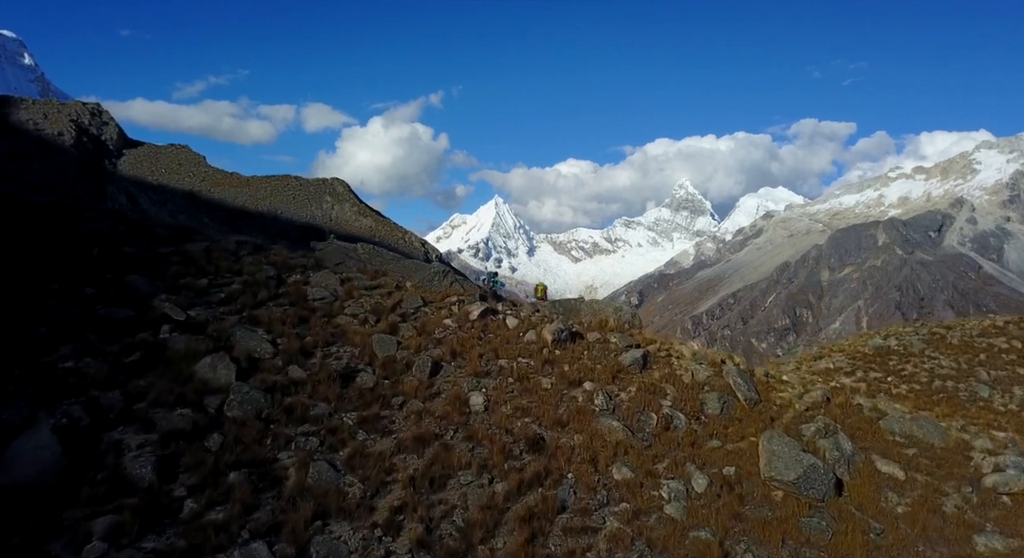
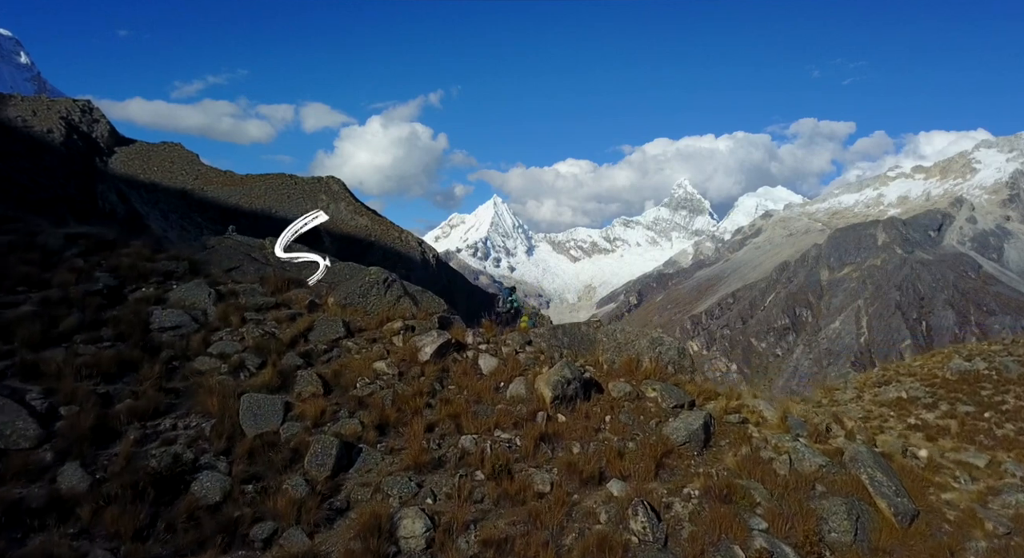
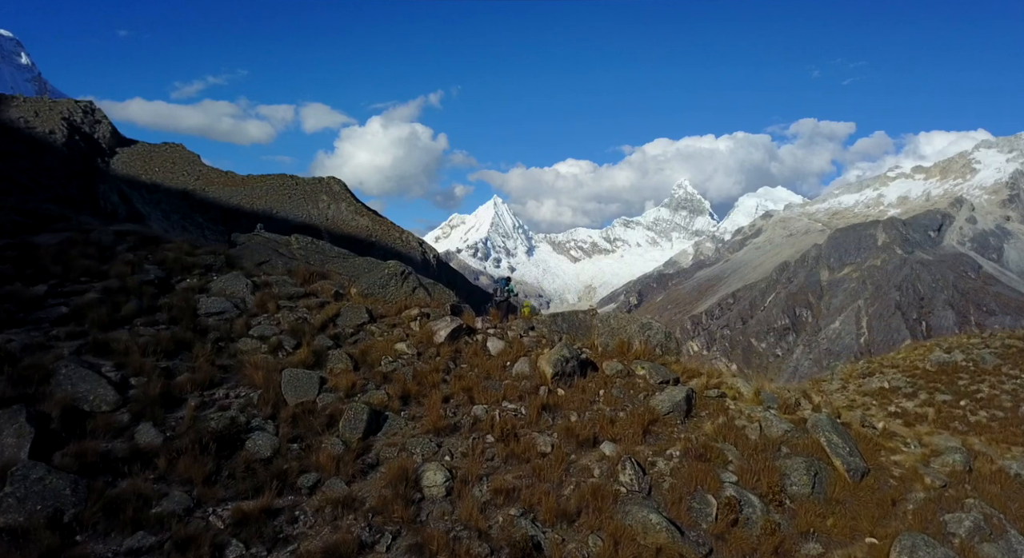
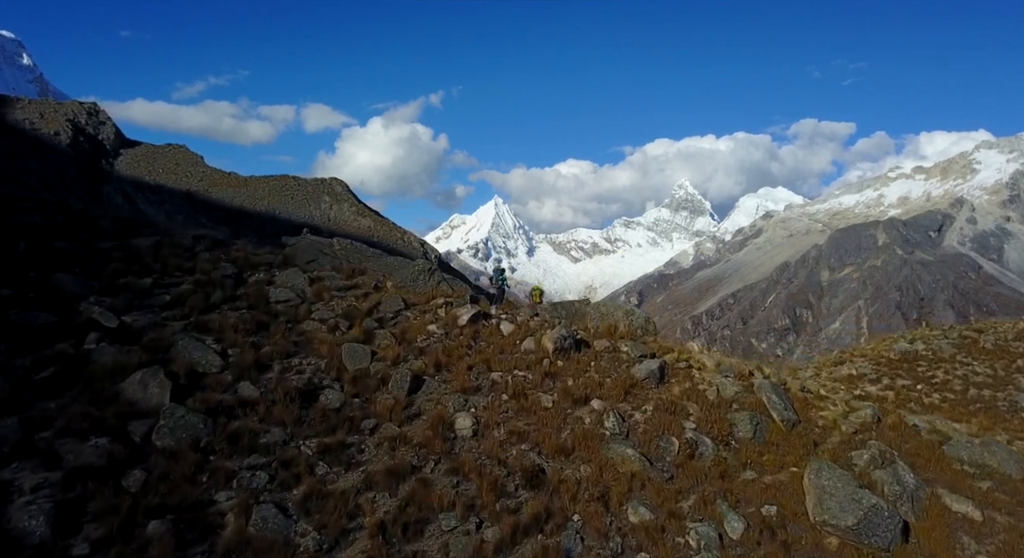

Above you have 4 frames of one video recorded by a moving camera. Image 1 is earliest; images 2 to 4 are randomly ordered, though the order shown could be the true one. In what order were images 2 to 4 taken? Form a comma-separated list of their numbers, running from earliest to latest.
4, 3, 2
